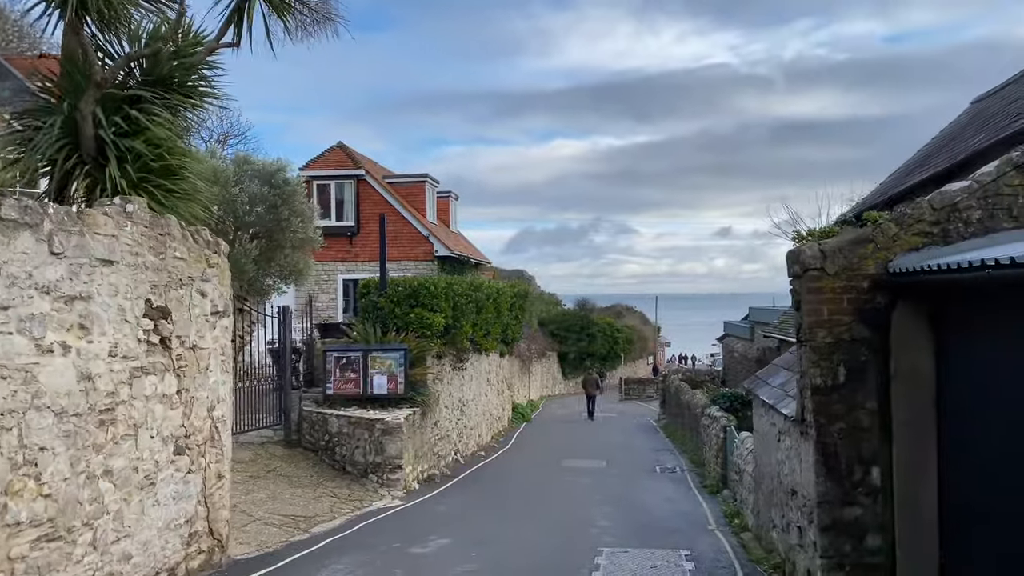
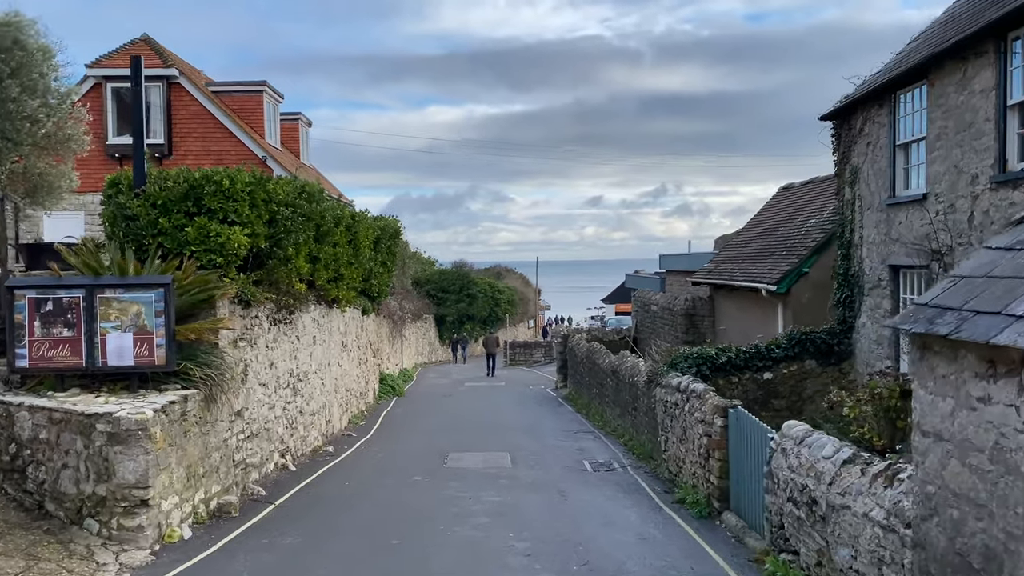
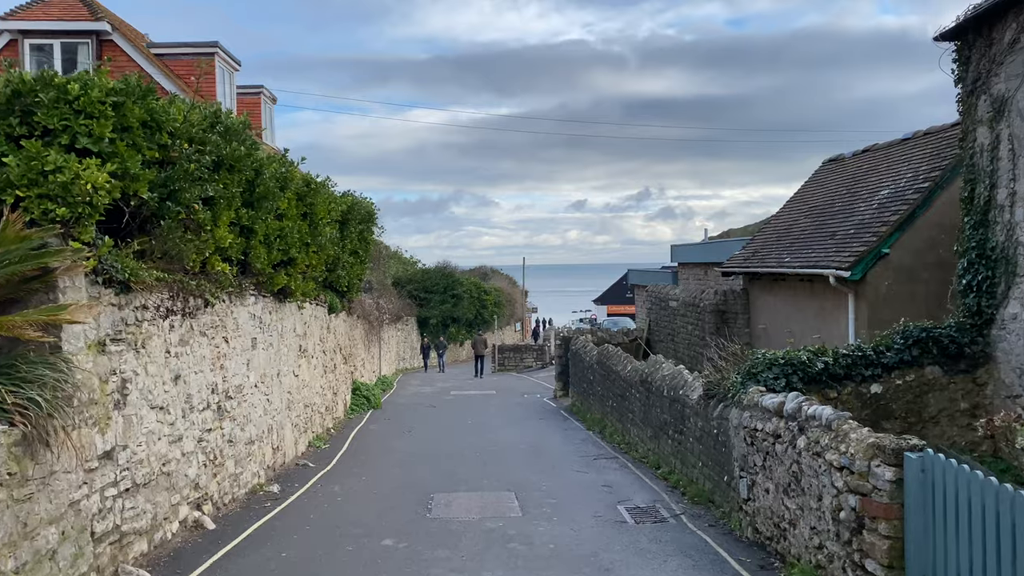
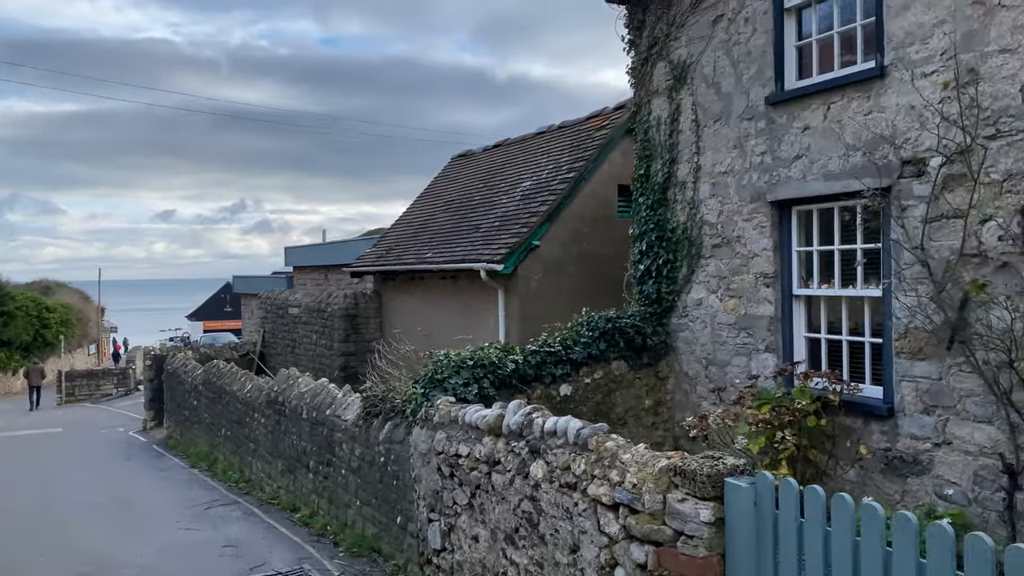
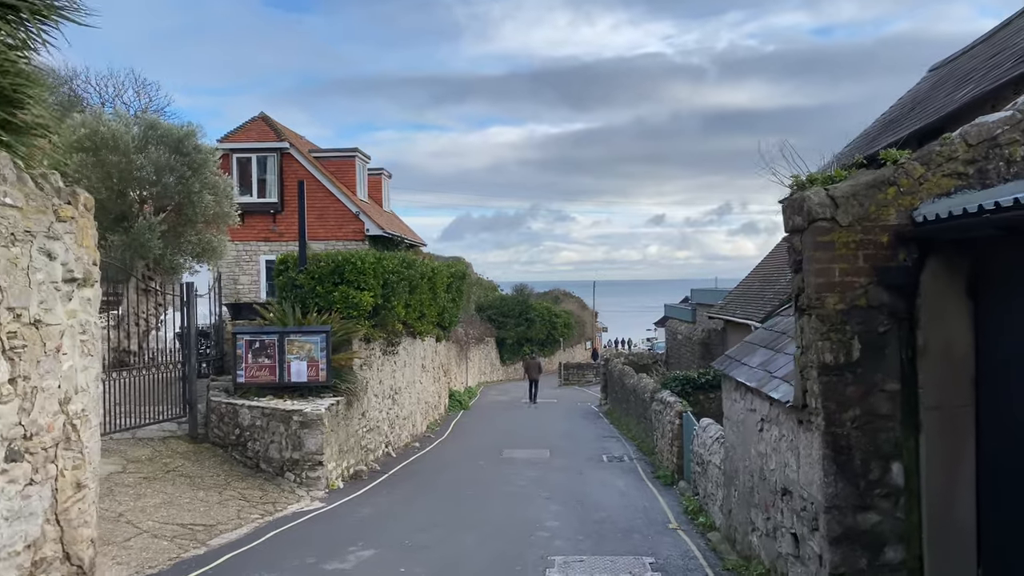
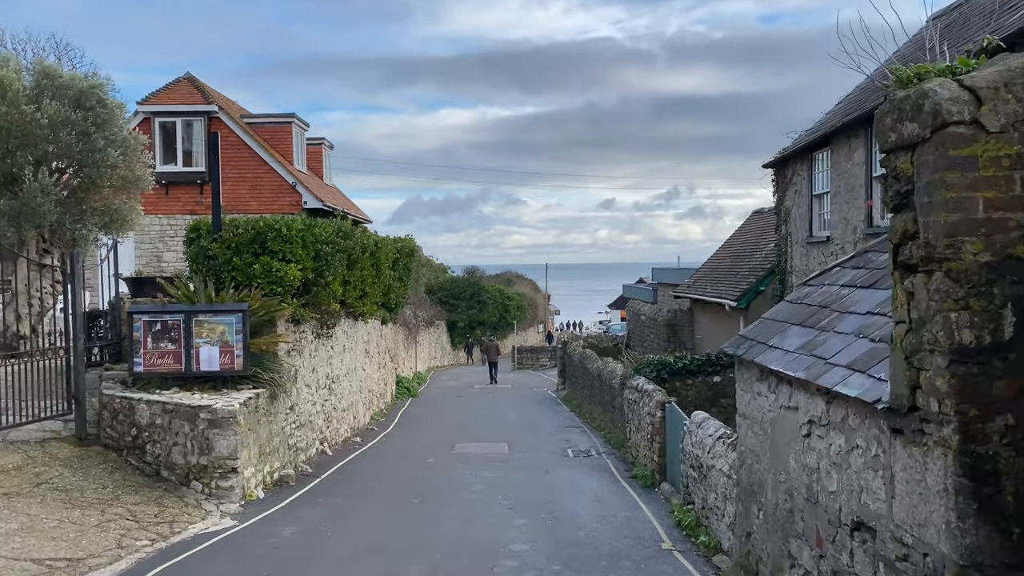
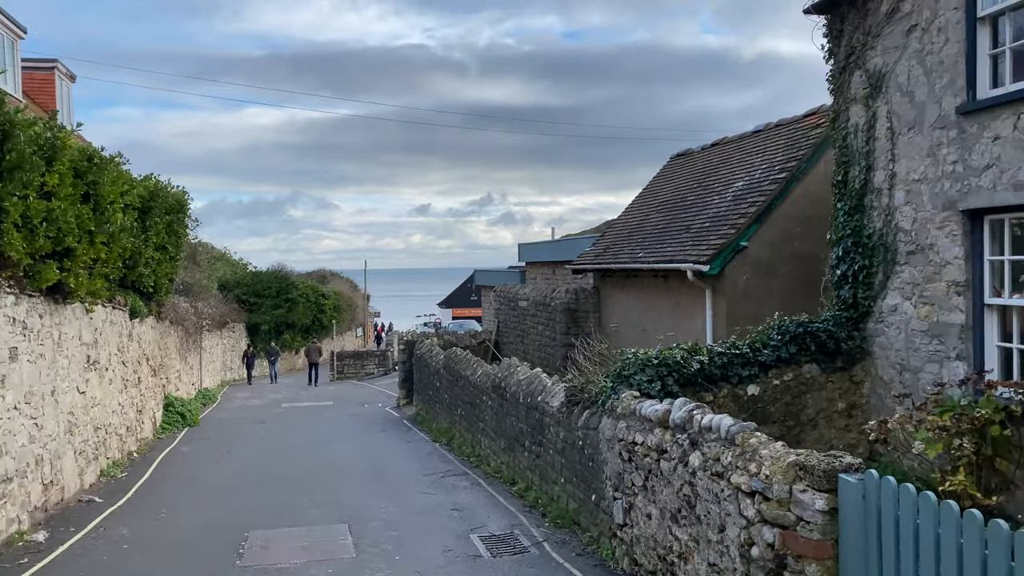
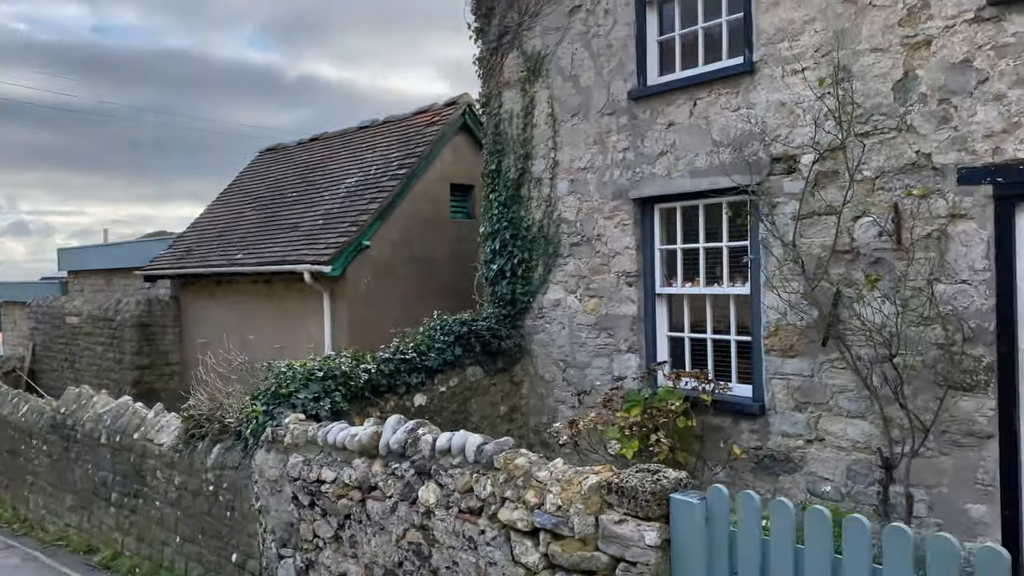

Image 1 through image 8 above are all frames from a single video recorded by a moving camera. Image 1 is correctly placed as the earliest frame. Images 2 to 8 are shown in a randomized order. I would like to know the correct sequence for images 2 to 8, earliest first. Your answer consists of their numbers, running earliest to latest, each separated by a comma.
5, 6, 2, 3, 7, 4, 8
